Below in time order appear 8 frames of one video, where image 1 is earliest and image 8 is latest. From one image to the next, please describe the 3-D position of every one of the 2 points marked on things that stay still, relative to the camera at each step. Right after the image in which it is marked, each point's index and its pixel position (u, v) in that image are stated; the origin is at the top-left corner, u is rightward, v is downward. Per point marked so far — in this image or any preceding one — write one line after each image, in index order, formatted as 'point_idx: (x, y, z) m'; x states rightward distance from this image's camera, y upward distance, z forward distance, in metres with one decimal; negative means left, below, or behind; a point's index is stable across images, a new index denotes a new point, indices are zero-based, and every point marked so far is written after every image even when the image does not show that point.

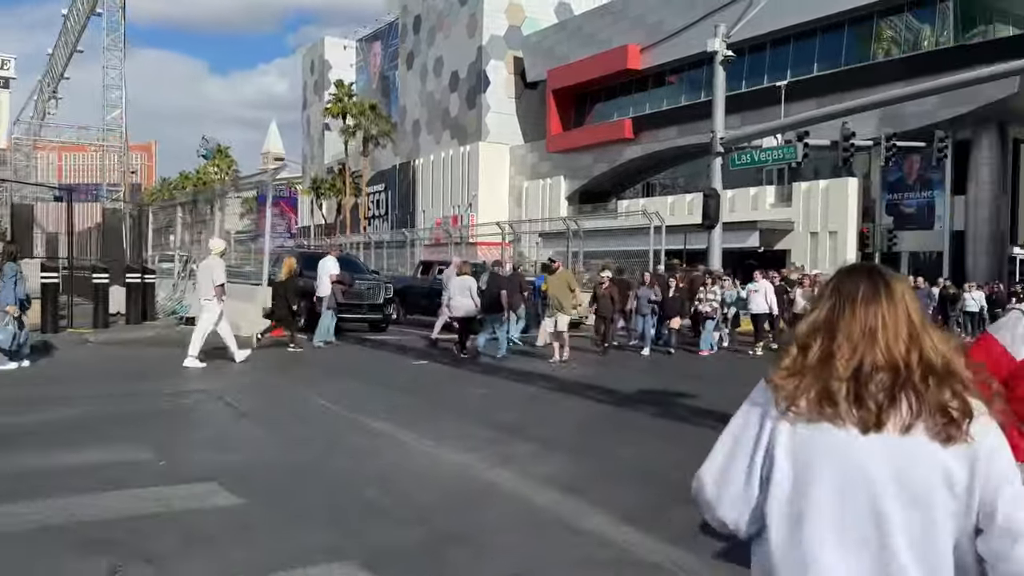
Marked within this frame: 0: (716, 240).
0: (+4.5, +1.0, +18.0) m
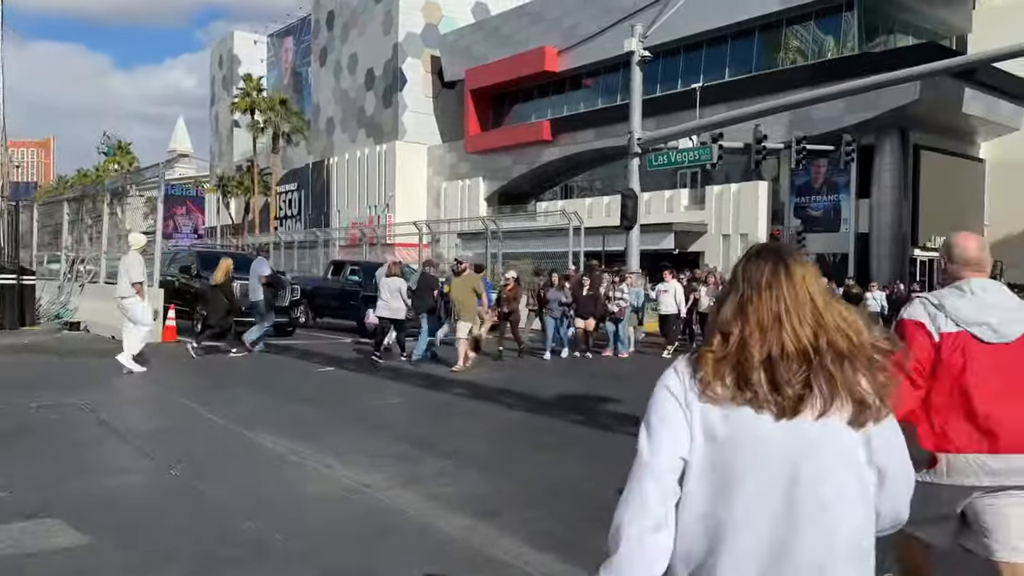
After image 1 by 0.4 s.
0: (+2.7, +1.0, +17.8) m
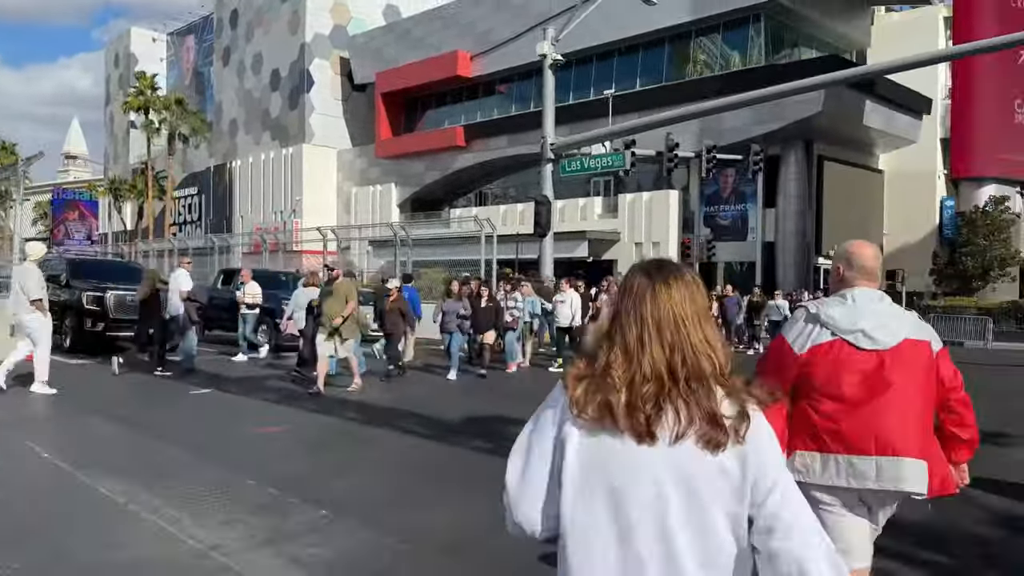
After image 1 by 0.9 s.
0: (+0.7, +0.8, +17.2) m
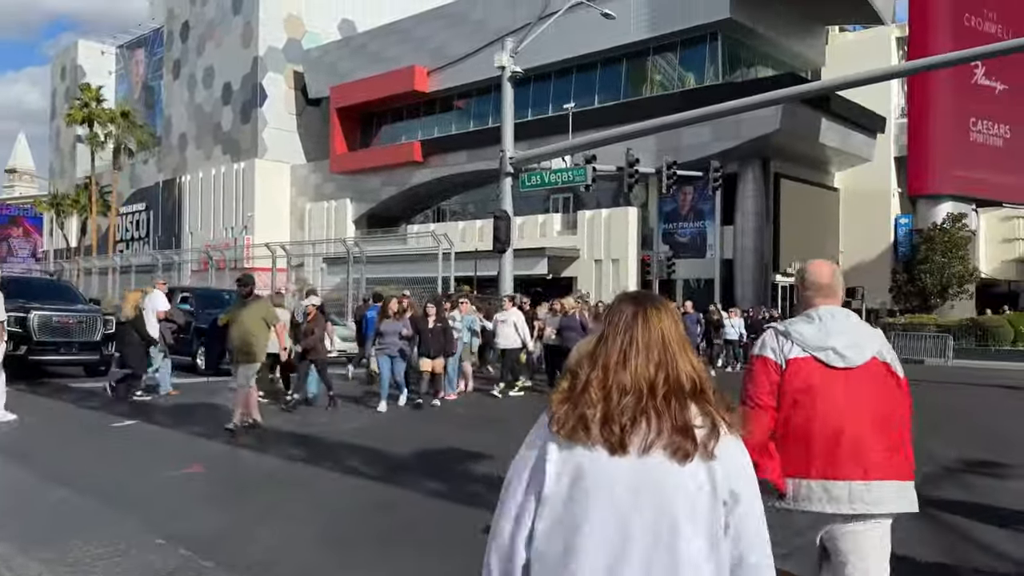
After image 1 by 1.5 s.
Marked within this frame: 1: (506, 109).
0: (-0.1, +0.5, +16.7) m
1: (-0.1, +3.7, +16.5) m
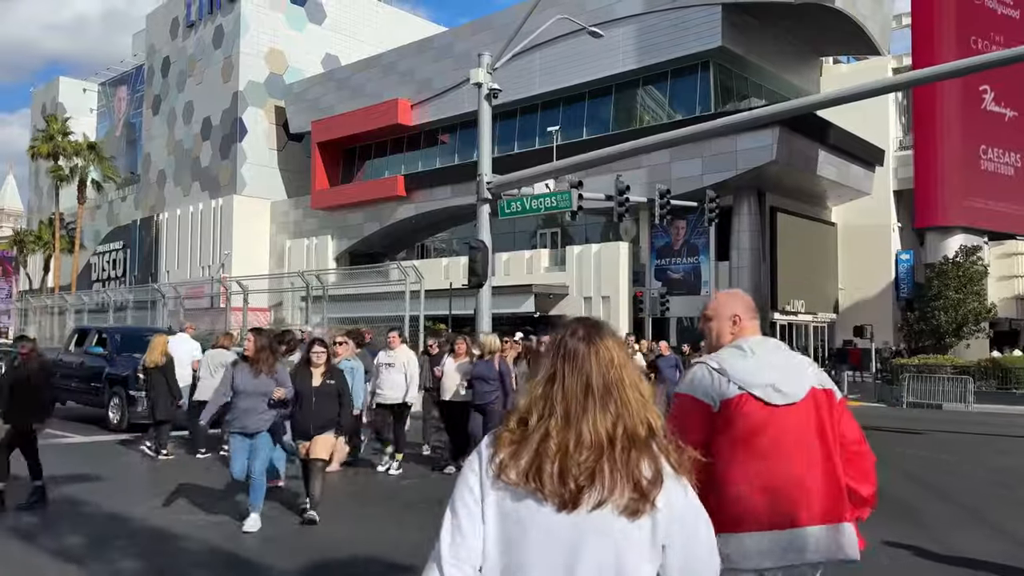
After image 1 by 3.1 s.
0: (-0.5, -0.3, +15.0) m
1: (-0.5, +3.0, +15.0) m
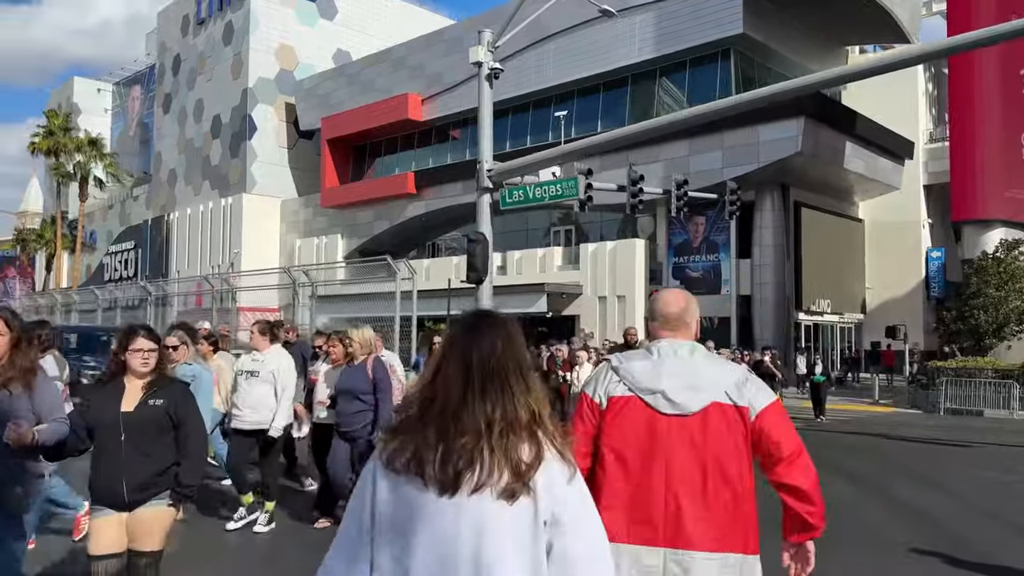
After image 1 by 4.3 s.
0: (-0.5, -0.2, +13.9) m
1: (-0.4, +3.1, +13.9) m
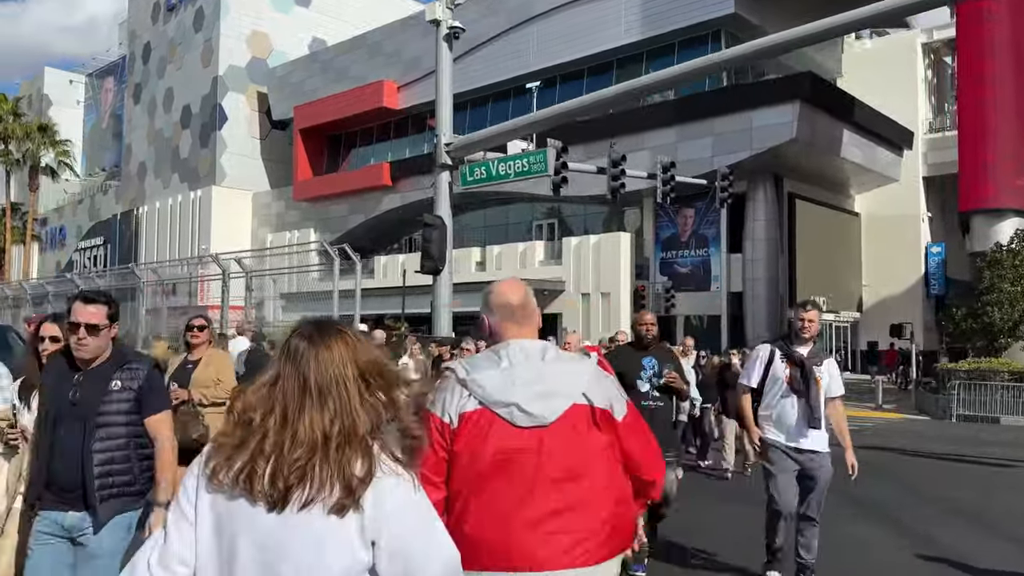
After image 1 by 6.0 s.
0: (-1.1, -0.1, +12.1) m
1: (-1.0, +3.2, +12.1) m
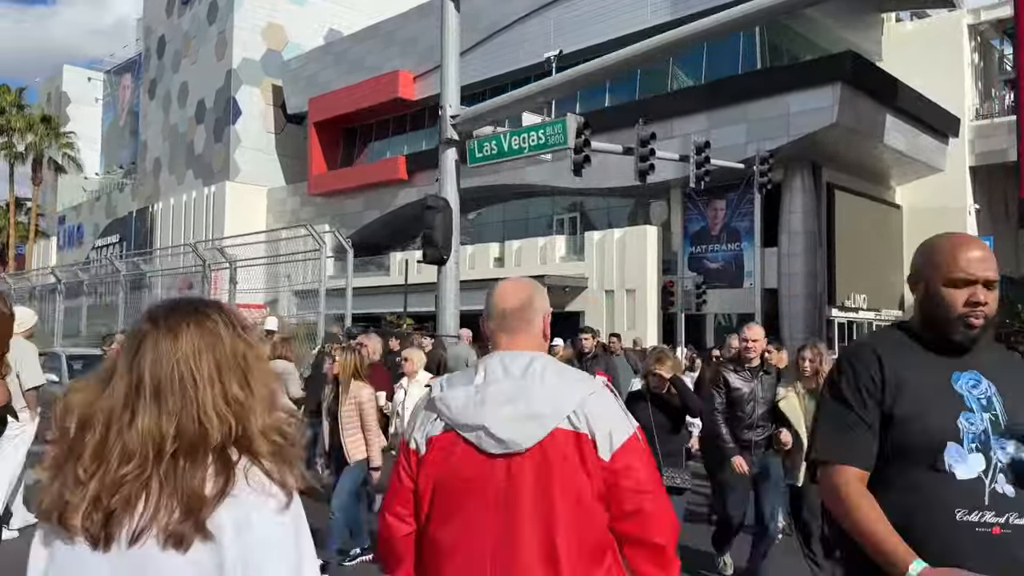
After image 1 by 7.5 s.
0: (-0.8, 0.0, +10.7) m
1: (-0.8, +3.3, +10.7) m
